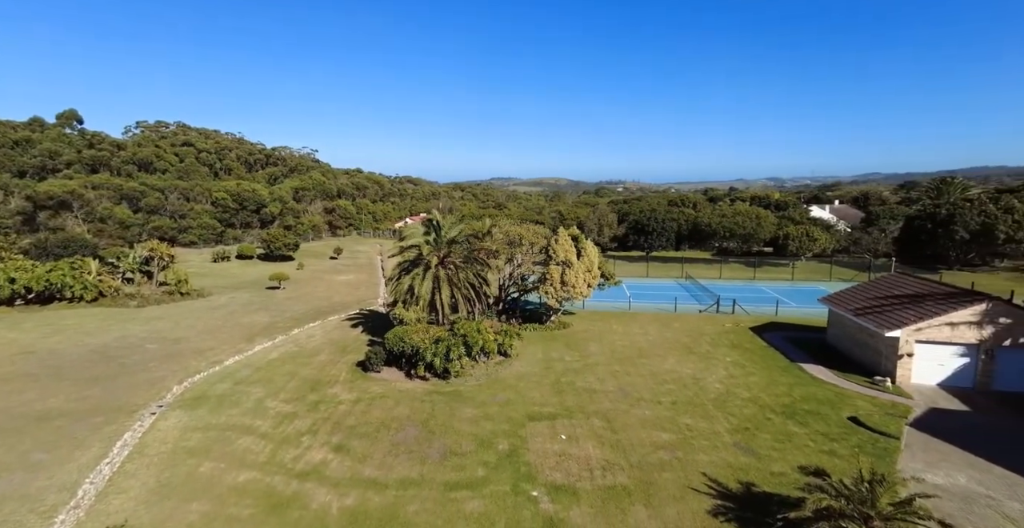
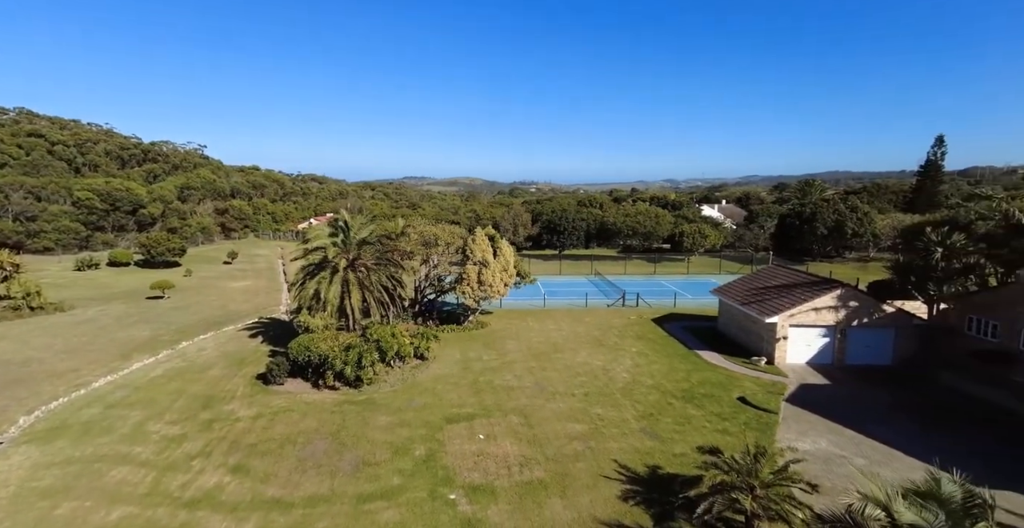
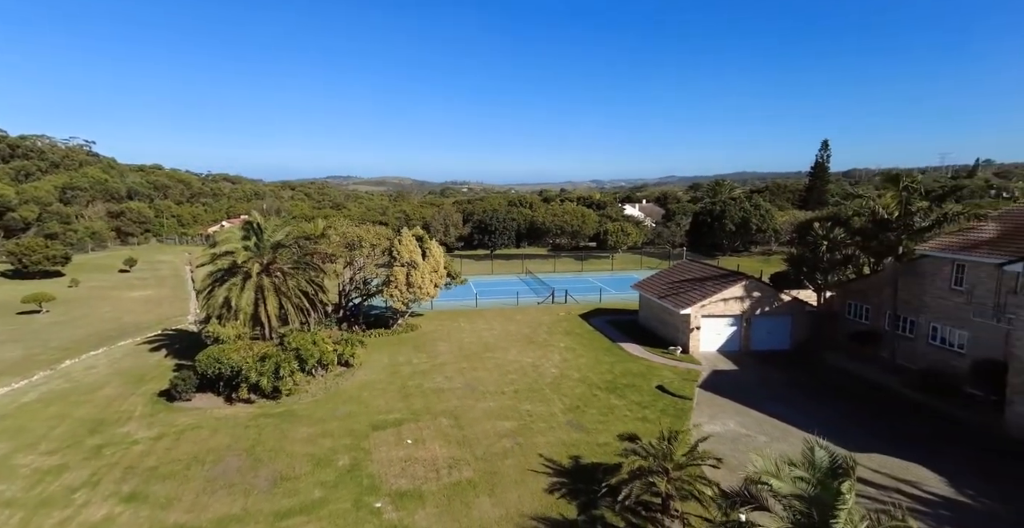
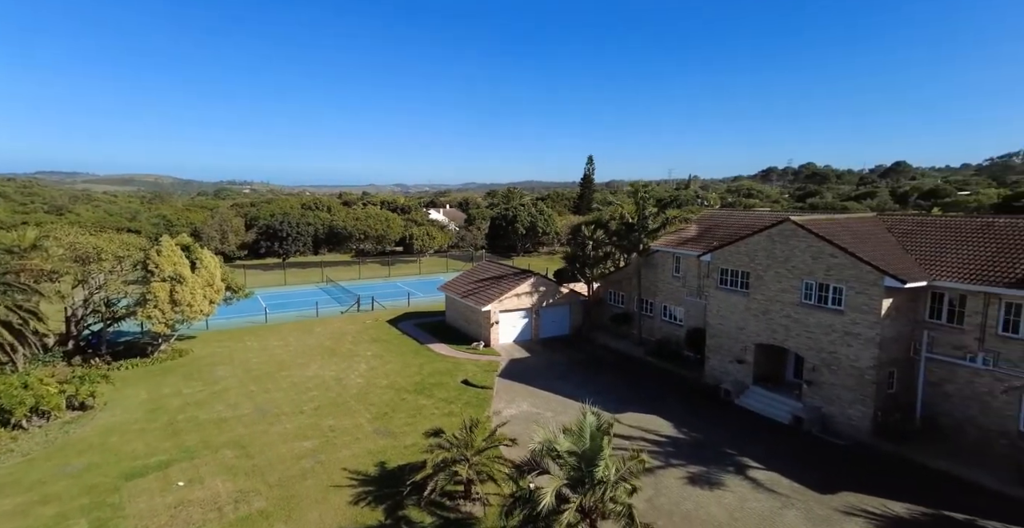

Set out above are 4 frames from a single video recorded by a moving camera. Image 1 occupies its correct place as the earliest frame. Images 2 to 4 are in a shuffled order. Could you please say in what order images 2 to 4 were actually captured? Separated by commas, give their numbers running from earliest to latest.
2, 3, 4
